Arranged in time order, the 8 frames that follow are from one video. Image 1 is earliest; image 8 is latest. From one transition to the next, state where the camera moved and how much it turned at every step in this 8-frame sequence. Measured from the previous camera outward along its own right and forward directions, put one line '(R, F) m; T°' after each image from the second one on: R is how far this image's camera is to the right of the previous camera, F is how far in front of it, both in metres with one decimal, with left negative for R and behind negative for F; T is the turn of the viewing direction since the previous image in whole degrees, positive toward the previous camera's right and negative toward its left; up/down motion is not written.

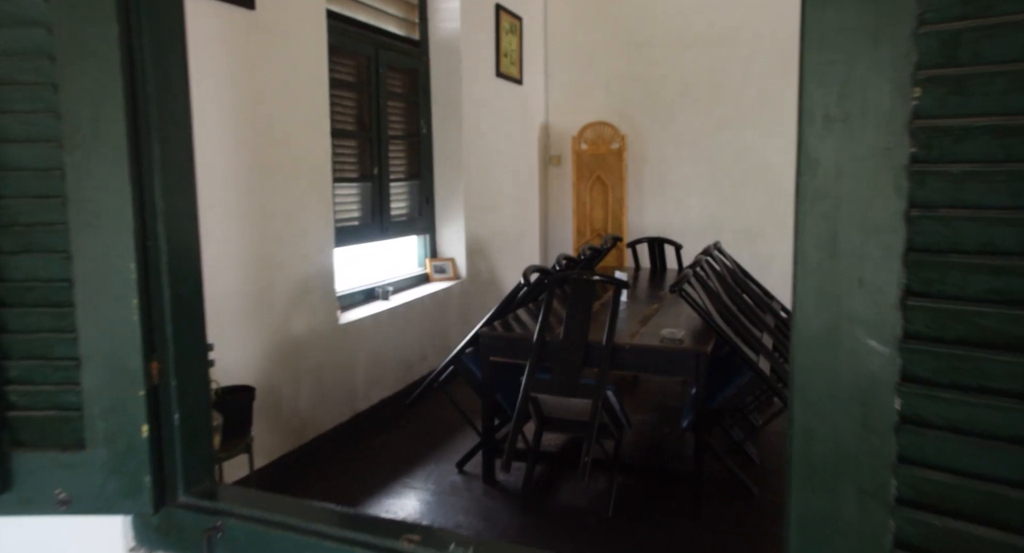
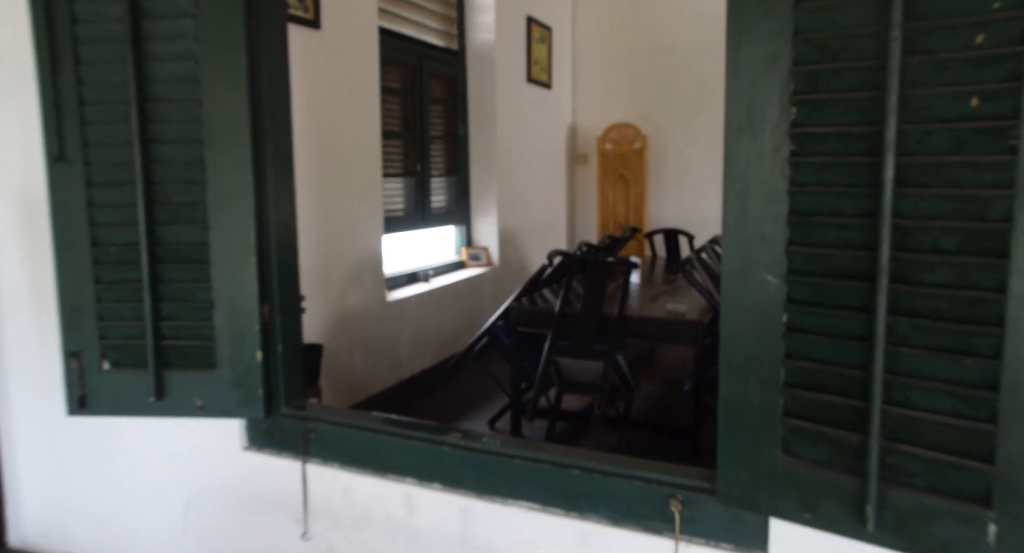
(0.0, -0.5) m; -2°
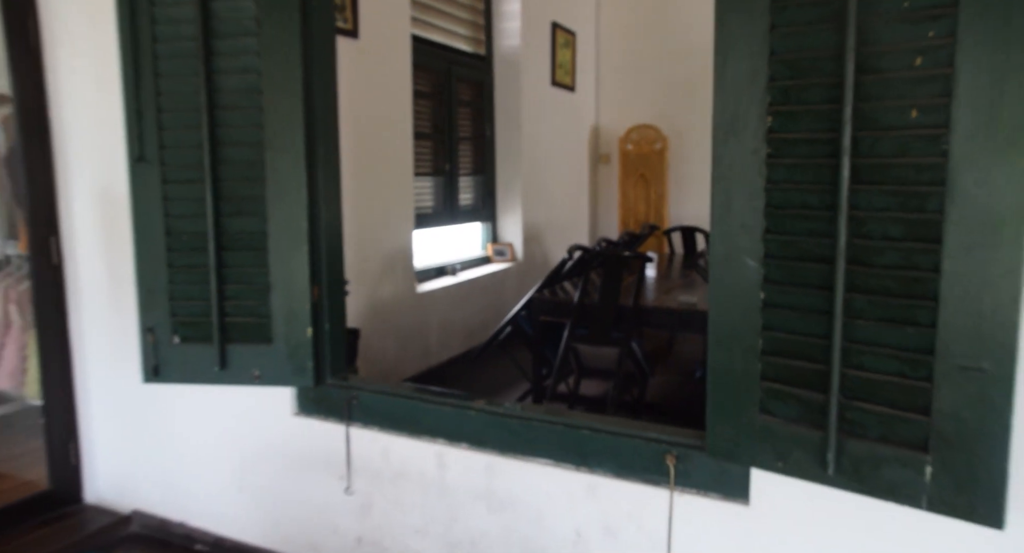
(0.0, -0.2) m; -2°
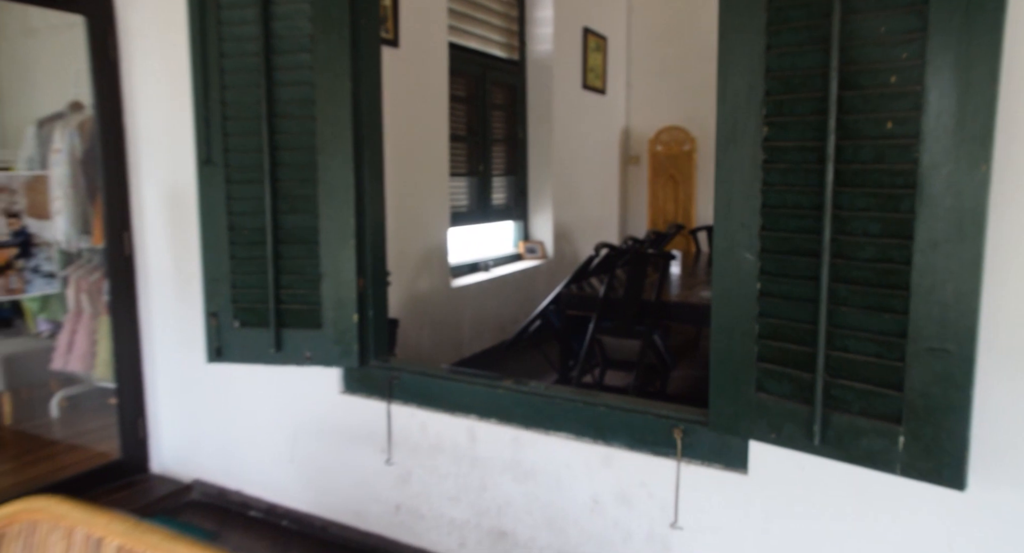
(0.0, -0.2) m; -3°
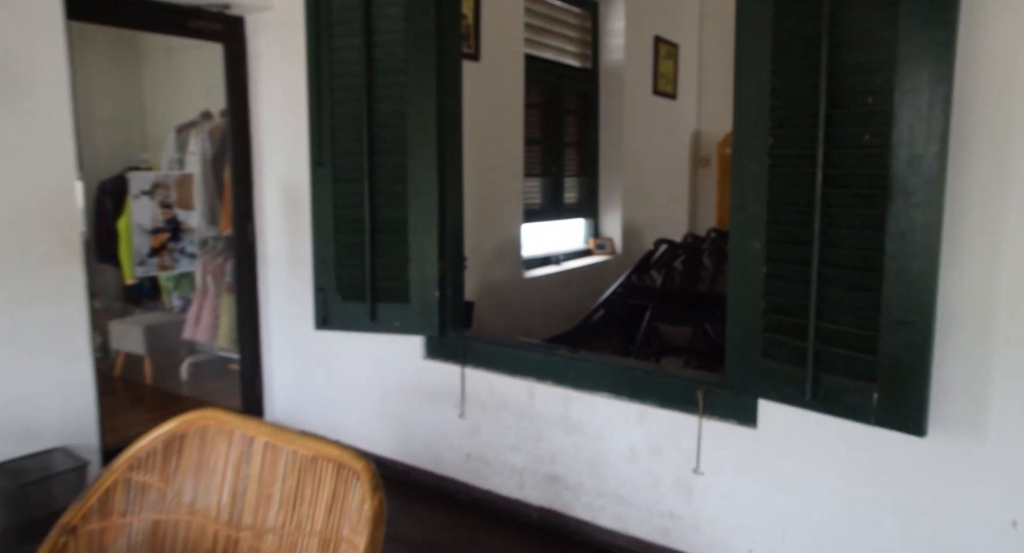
(+0.1, -0.4) m; -6°
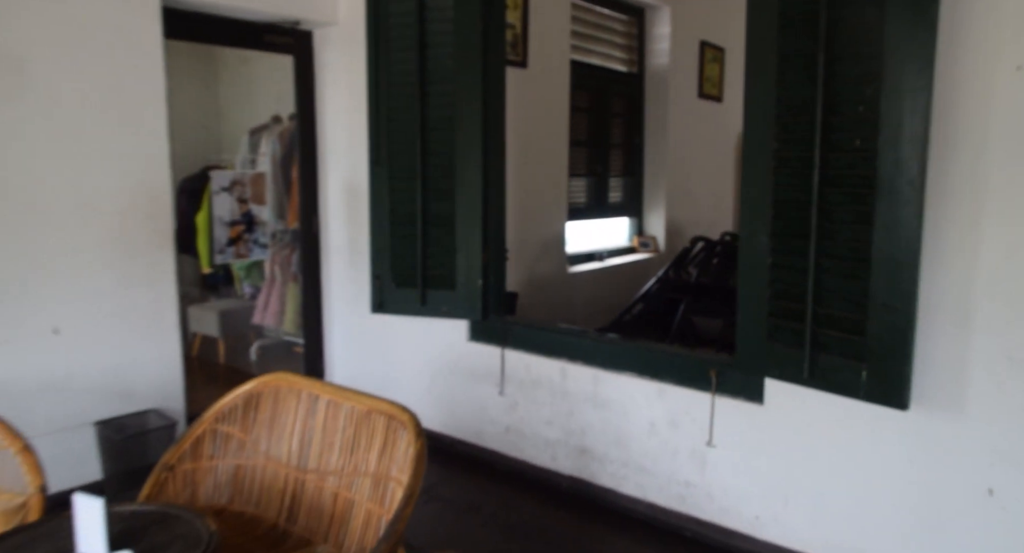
(+0.1, -0.3) m; -4°
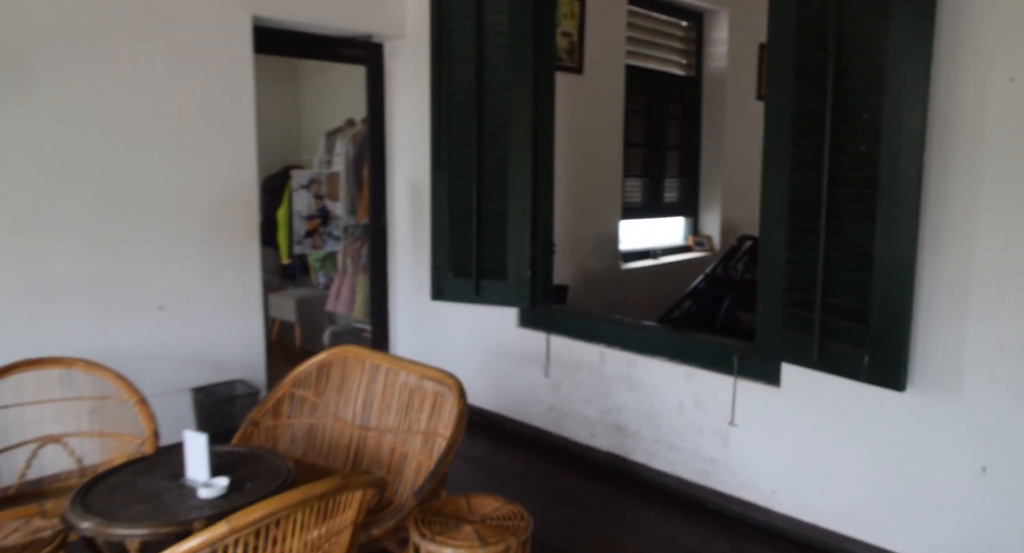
(+0.1, -0.3) m; -5°
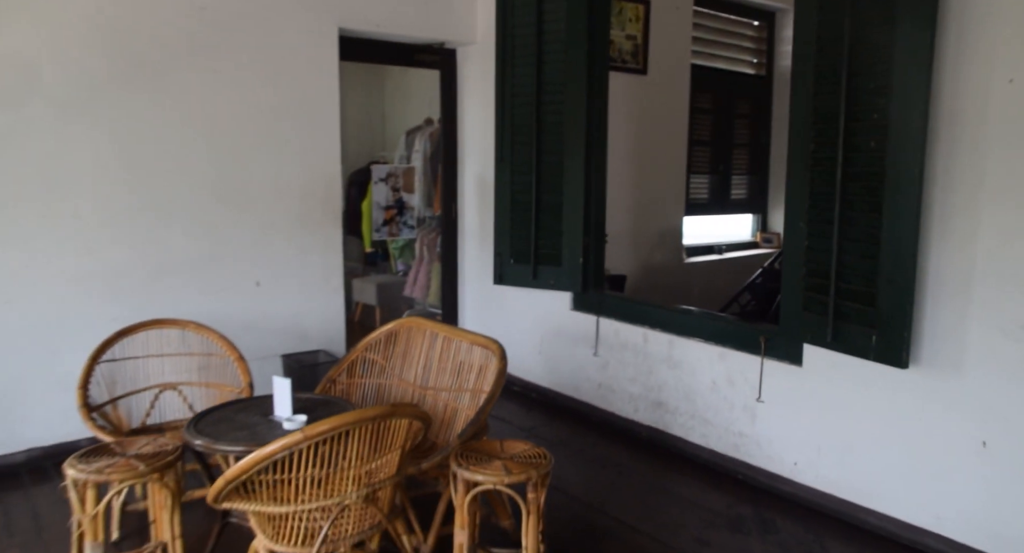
(+0.2, -0.3) m; -6°
